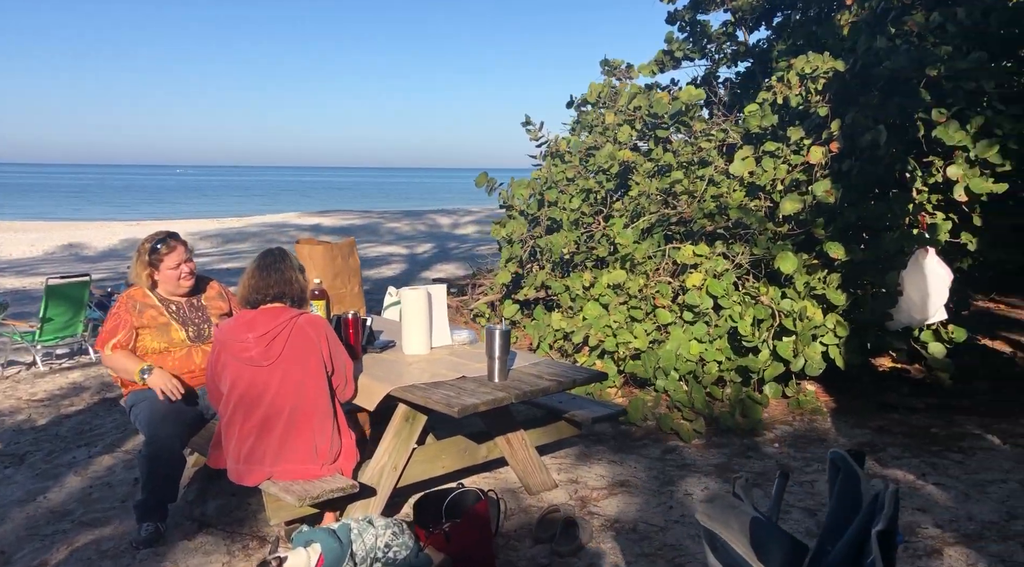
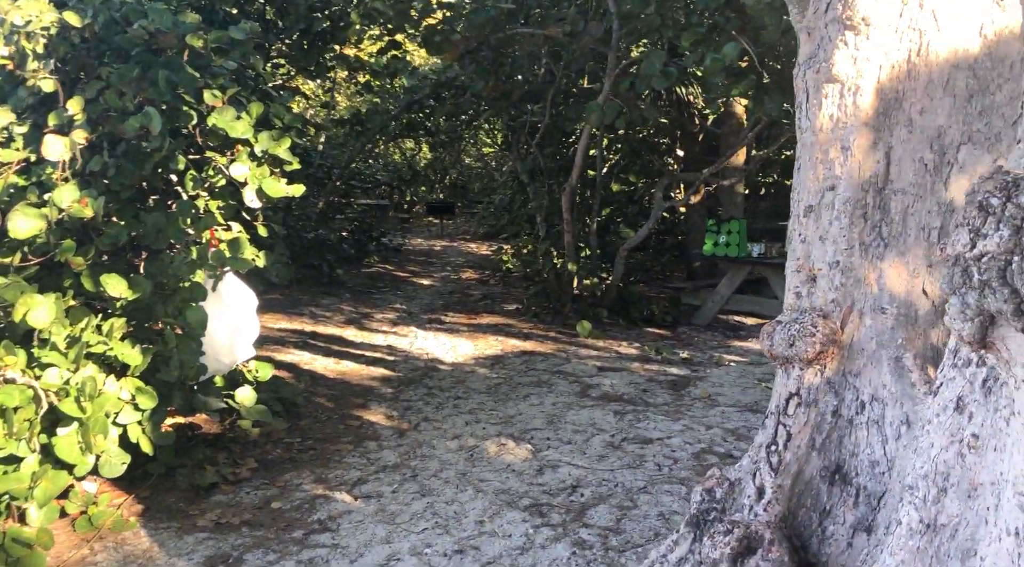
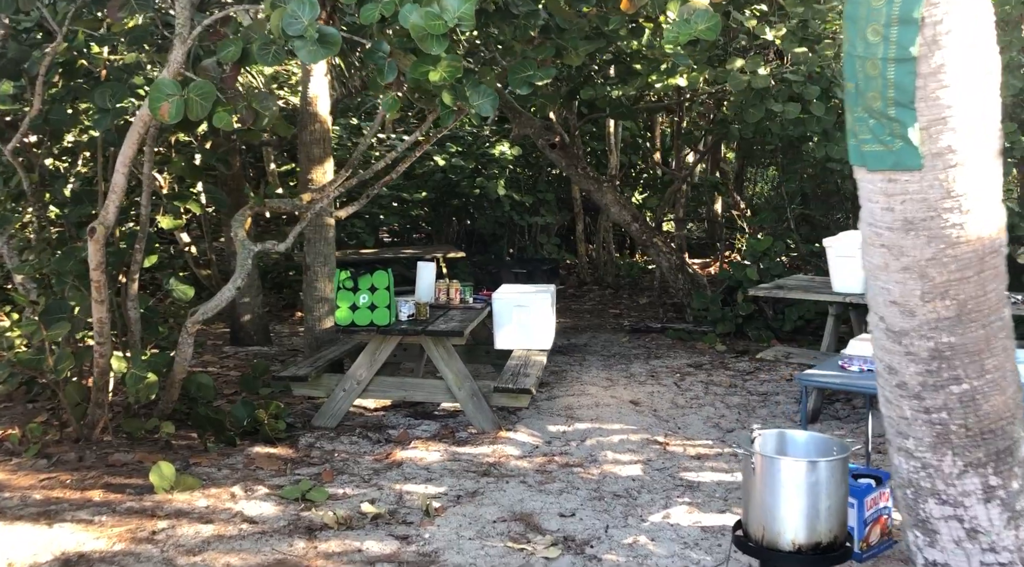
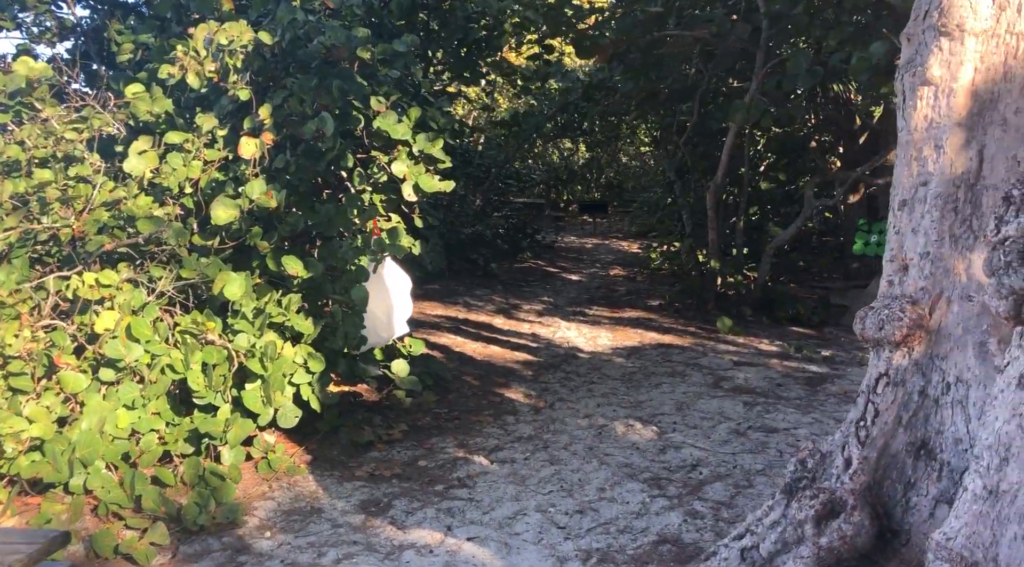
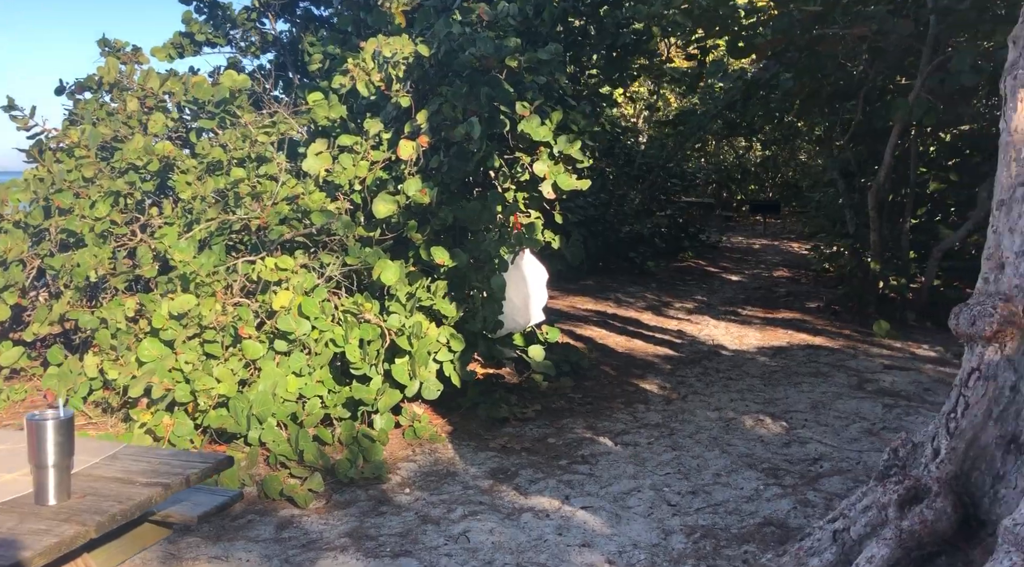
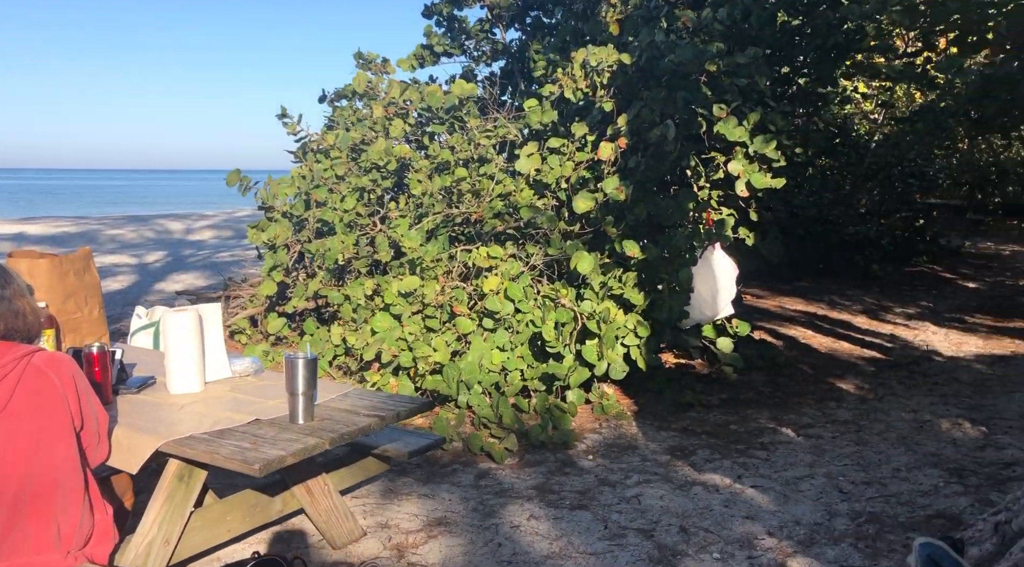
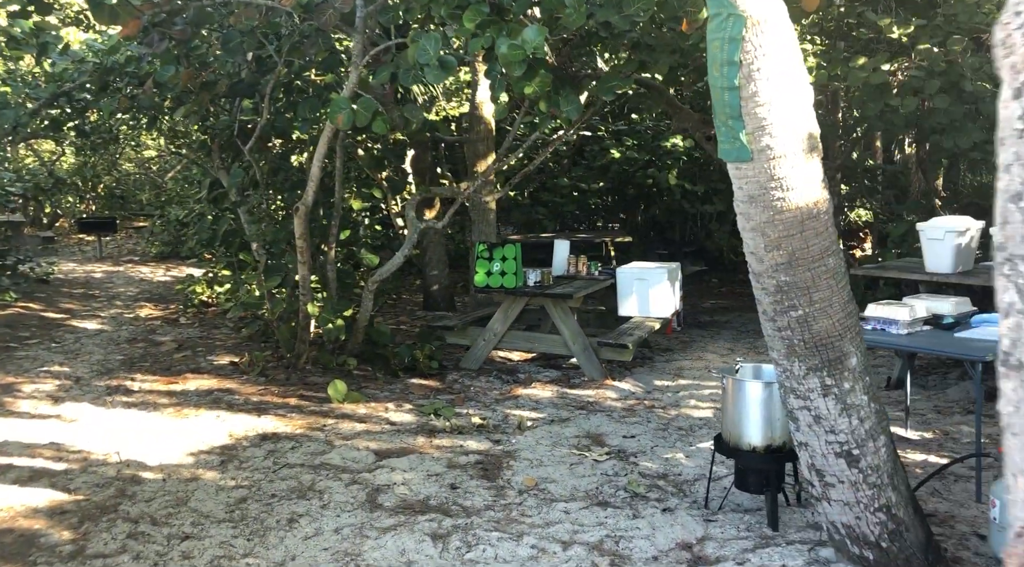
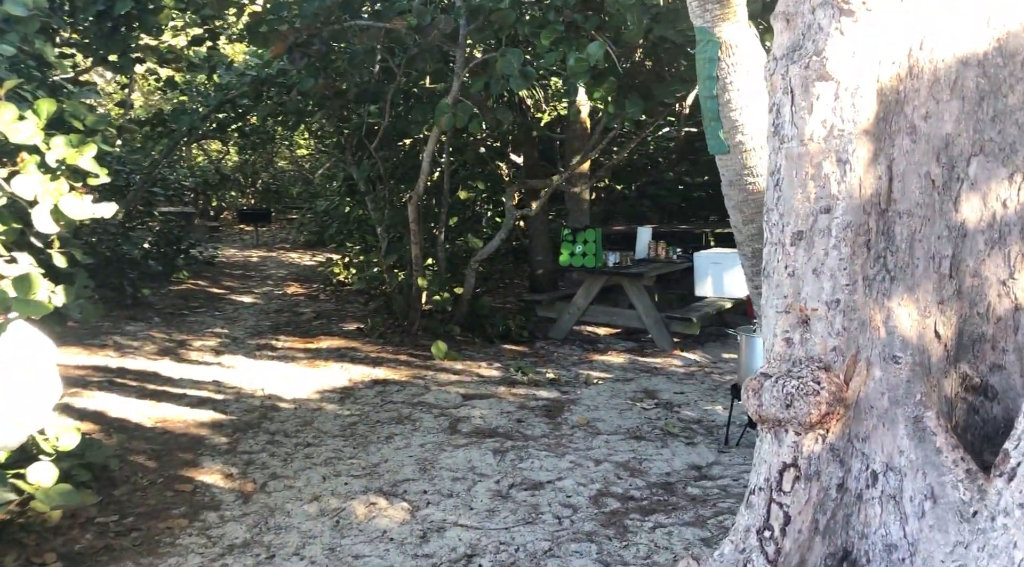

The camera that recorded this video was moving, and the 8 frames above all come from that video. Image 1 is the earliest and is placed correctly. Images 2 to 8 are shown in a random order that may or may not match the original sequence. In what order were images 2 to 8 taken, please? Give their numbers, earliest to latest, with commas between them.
6, 5, 4, 2, 8, 7, 3
